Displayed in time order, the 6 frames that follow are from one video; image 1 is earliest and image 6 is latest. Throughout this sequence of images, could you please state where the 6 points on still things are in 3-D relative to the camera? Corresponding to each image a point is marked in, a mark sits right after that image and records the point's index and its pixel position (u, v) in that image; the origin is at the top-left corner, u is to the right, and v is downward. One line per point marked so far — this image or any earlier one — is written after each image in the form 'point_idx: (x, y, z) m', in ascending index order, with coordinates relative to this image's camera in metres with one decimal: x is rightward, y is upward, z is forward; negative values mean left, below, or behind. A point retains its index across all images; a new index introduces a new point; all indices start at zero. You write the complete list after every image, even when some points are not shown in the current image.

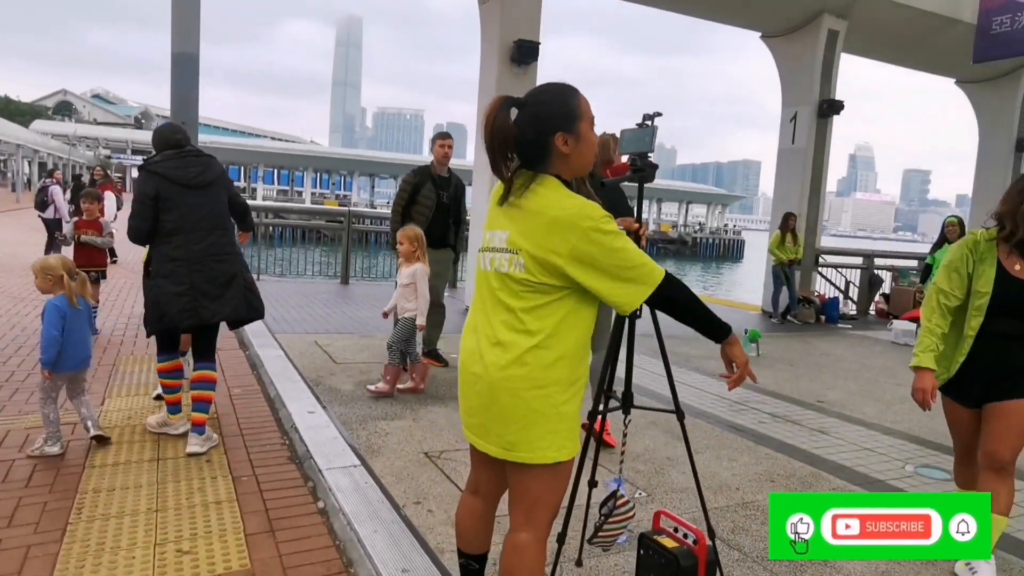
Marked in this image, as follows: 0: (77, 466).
0: (-2.4, -1.0, +4.1) m
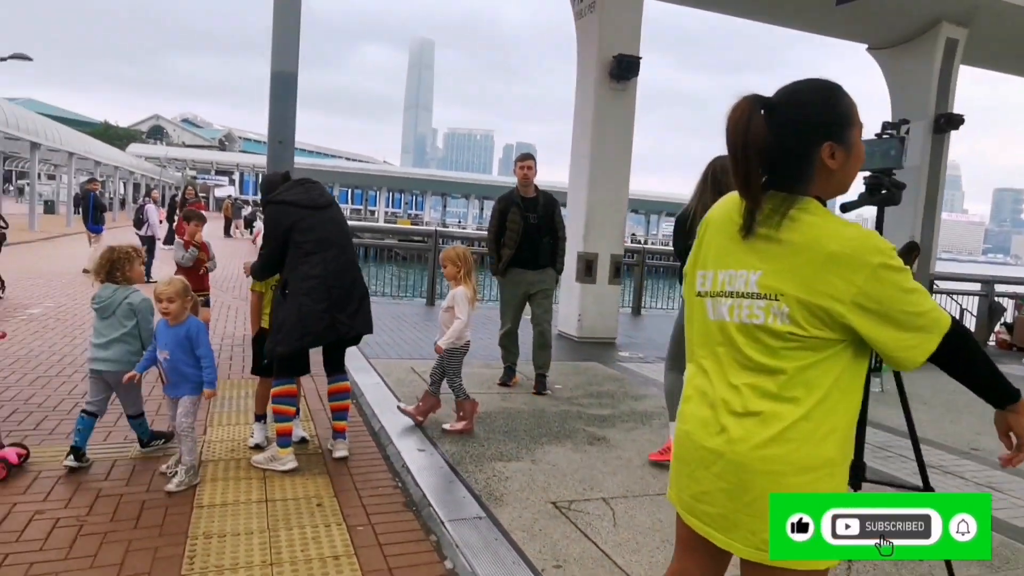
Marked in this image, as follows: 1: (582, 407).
0: (-1.7, -1.1, +3.8) m
1: (+0.6, -1.0, +6.2) m
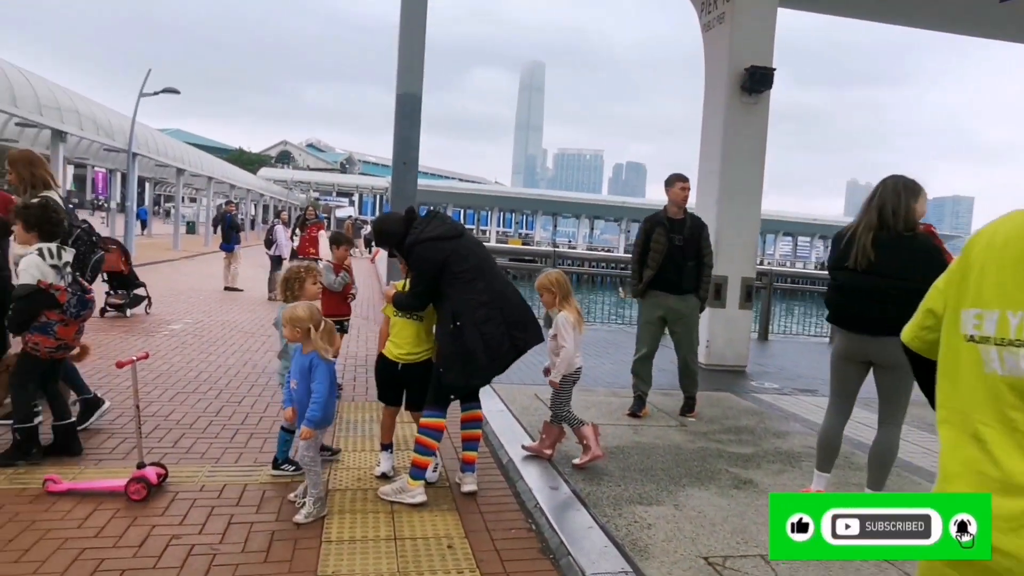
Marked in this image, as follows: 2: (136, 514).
0: (-1.0, -1.2, +3.7) m
1: (+1.6, -1.2, +5.7) m
2: (-2.0, -1.2, +4.0) m
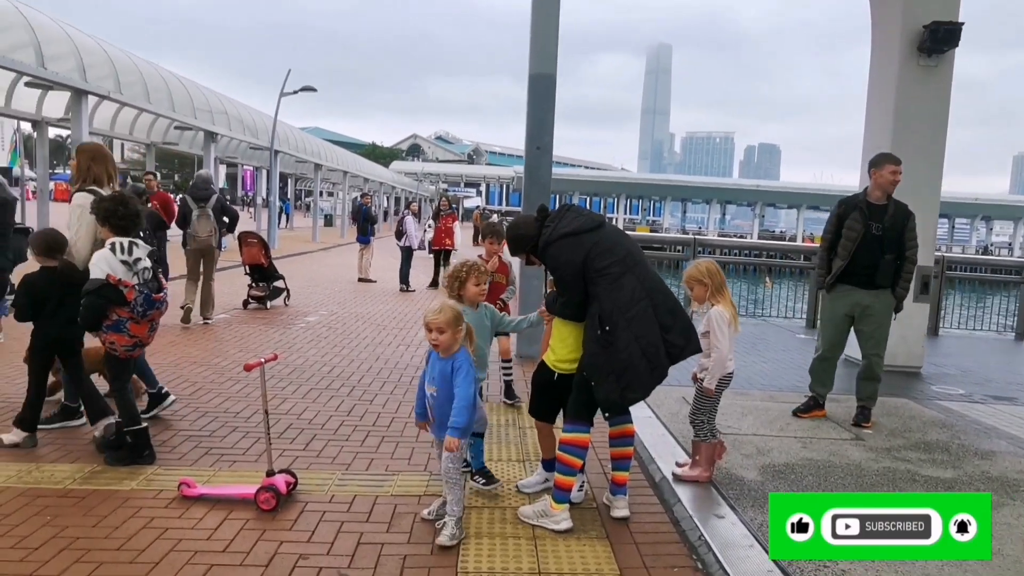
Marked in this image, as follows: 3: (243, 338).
0: (-0.3, -1.2, +3.3) m
1: (+2.6, -1.1, +4.9) m
2: (-1.2, -1.2, +3.8) m
3: (-3.2, -0.6, +9.0) m
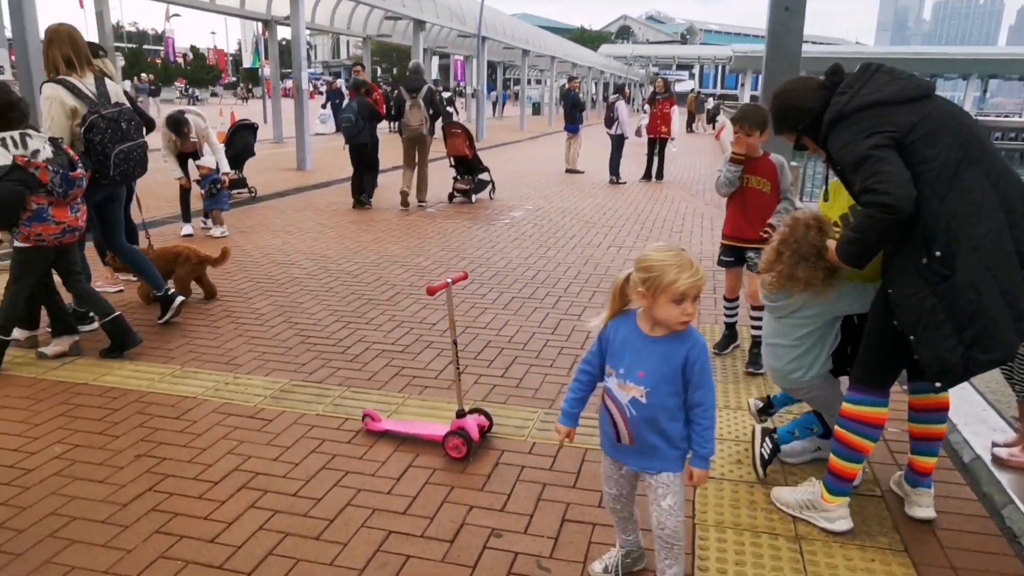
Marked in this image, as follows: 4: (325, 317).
0: (+0.6, -0.9, +2.5) m
1: (+3.7, -0.8, +3.2) m
2: (-0.2, -0.8, +3.1) m
3: (-0.8, +0.6, +8.6) m
4: (-1.3, -0.2, +5.4) m
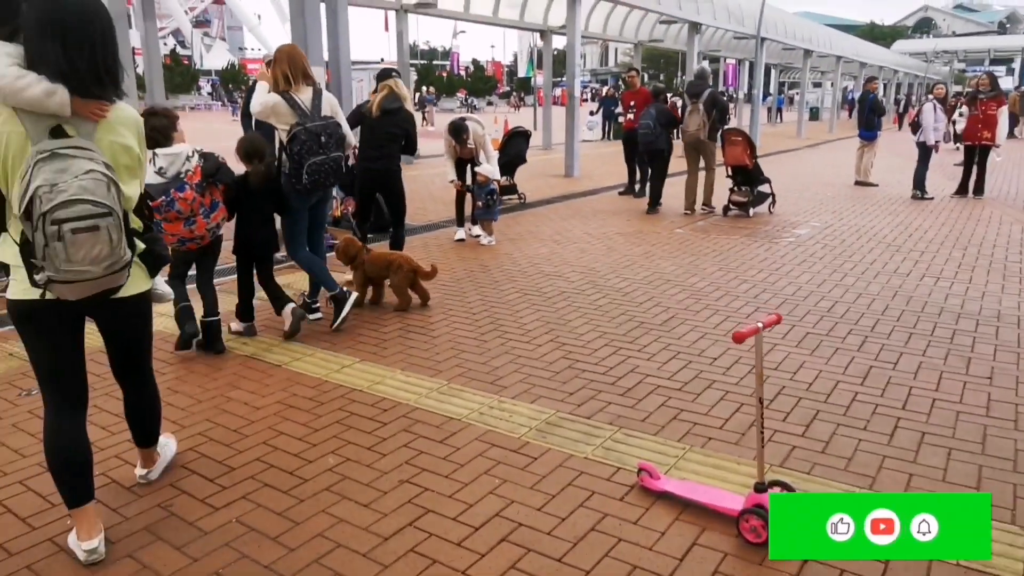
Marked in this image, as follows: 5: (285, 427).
0: (+1.3, -1.1, +1.6) m
1: (+4.6, -1.2, +1.2) m
2: (+0.8, -1.0, +2.5) m
3: (+2.2, +0.4, +7.8) m
4: (+0.5, -0.3, +5.0) m
5: (-1.1, -0.7, +3.7) m
